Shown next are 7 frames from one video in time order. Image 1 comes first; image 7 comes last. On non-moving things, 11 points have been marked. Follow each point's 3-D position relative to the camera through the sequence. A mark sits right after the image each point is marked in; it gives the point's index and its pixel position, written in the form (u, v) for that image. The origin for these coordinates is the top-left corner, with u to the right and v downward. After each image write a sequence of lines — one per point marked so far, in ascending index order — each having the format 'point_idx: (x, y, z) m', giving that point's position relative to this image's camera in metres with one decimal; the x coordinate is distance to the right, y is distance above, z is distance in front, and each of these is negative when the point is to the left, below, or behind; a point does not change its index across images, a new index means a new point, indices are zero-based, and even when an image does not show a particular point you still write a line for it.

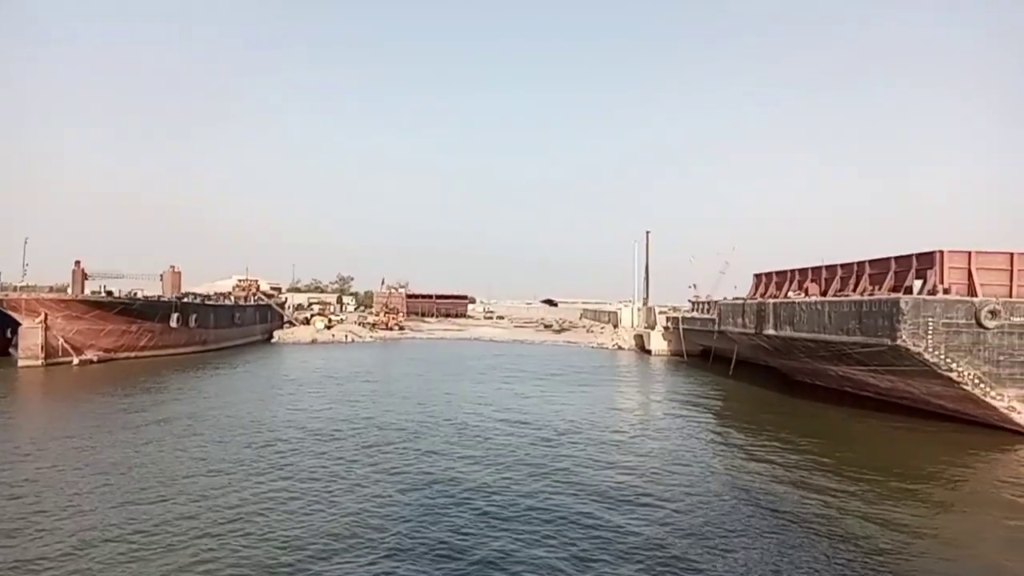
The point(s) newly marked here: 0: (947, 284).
0: (+10.6, +0.1, +18.8) m
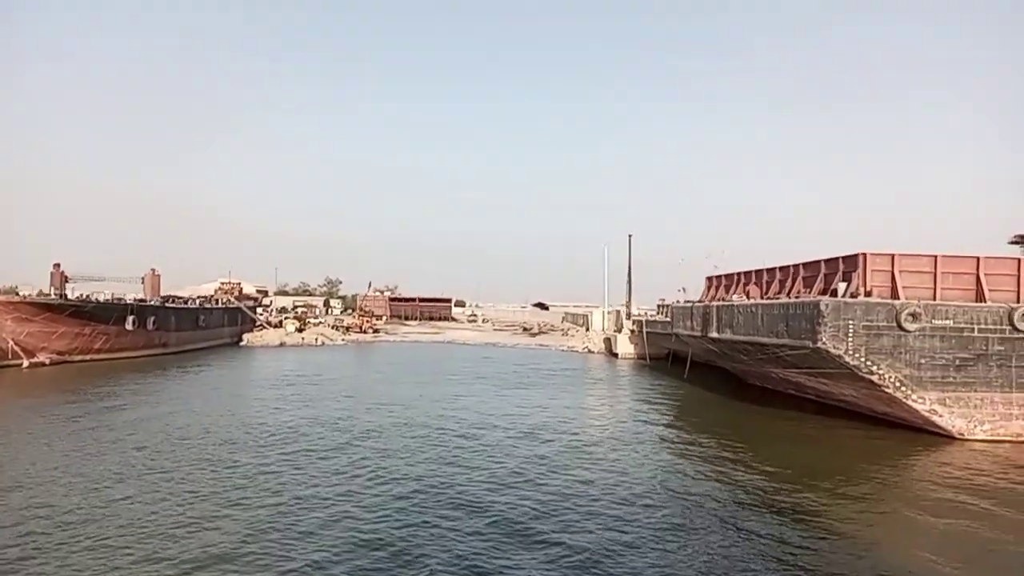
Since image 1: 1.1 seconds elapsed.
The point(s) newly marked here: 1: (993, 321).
0: (+8.7, 0.0, +18.7) m
1: (+11.4, -0.8, +18.1) m
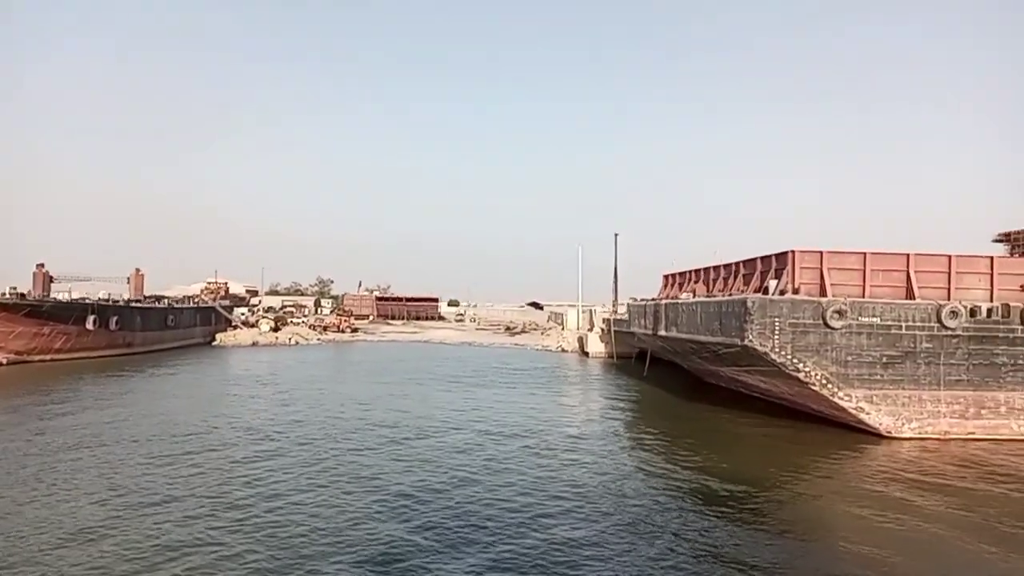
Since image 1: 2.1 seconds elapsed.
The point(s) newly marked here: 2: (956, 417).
0: (+7.0, +0.1, +18.6) m
1: (+9.6, -0.7, +18.0) m
2: (+10.5, -3.1, +18.2) m
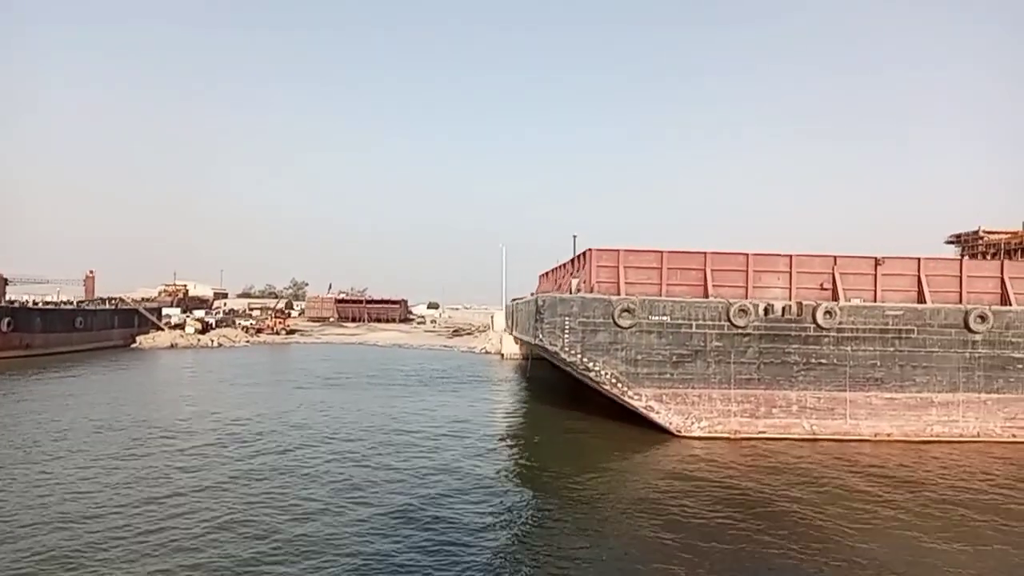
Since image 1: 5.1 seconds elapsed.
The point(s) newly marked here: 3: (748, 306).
0: (+2.0, +0.1, +18.5) m
1: (+4.7, -0.7, +17.9) m
2: (+5.5, -3.0, +18.1) m
3: (+5.5, -0.4, +17.9) m
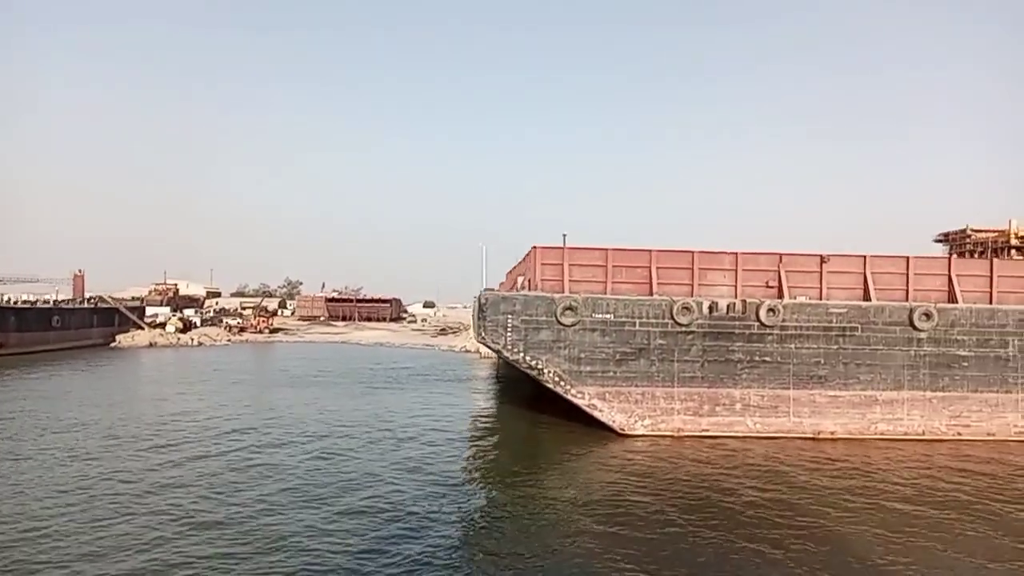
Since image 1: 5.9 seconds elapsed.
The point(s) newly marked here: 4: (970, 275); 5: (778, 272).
0: (+0.7, +0.2, +18.4) m
1: (+3.3, -0.6, +17.9) m
2: (+4.2, -3.0, +18.1) m
3: (+4.2, -0.4, +17.8) m
4: (+11.2, +0.3, +18.7) m
5: (+6.5, +0.4, +18.6) m
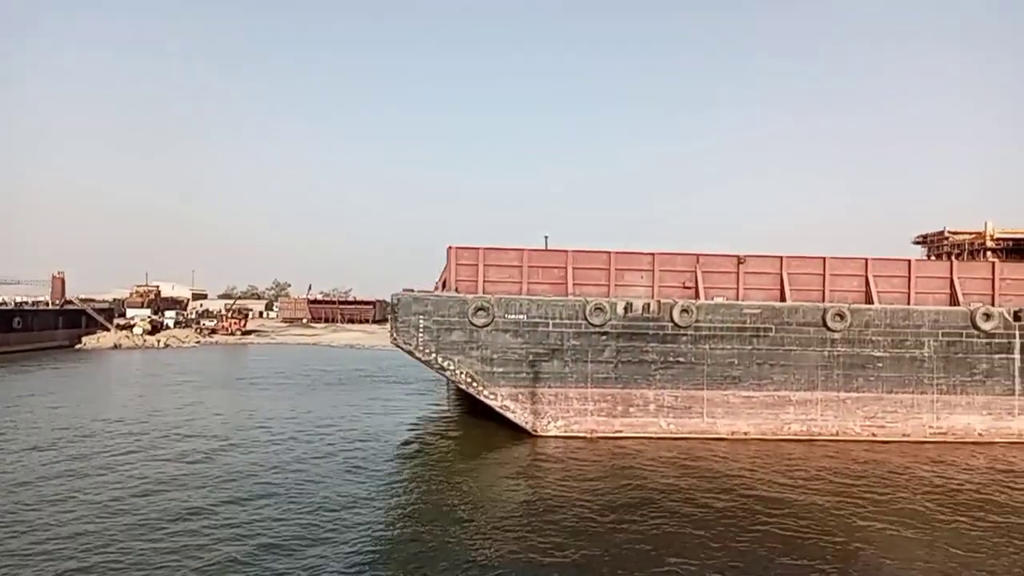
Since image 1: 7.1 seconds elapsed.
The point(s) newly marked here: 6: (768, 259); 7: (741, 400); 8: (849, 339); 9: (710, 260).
0: (-1.3, +0.2, +18.4) m
1: (+1.3, -0.6, +17.8) m
2: (+2.2, -3.0, +18.0) m
3: (+2.1, -0.4, +17.8) m
4: (+9.2, +0.3, +18.7) m
5: (+4.4, +0.4, +18.6) m
6: (+6.3, +0.7, +18.6) m
7: (+5.4, -2.6, +18.0) m
8: (+7.9, -1.2, +18.0) m
9: (+4.8, +0.7, +18.7) m
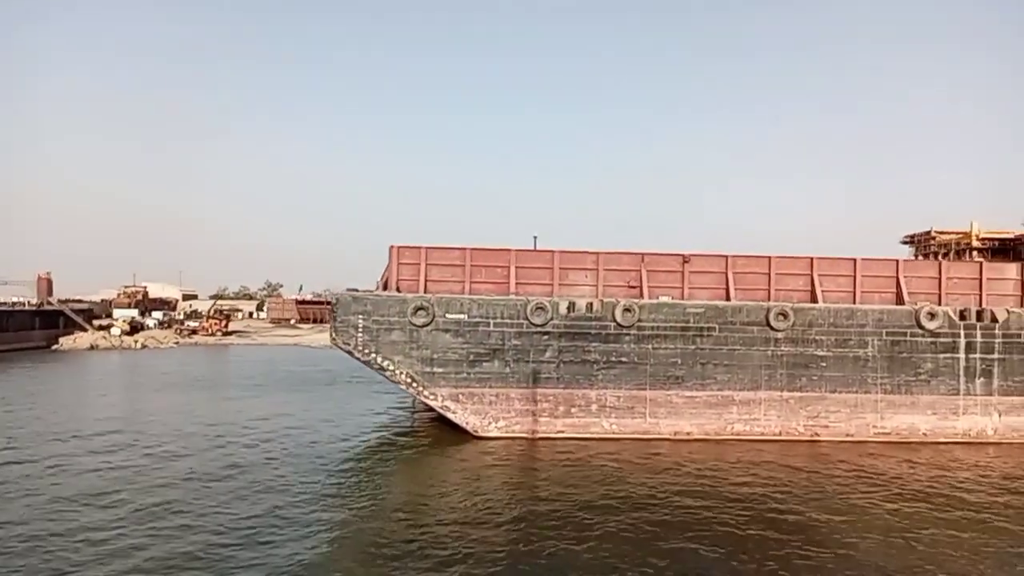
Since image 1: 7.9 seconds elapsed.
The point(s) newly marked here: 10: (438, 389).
0: (-2.7, +0.2, +18.3) m
1: (-0.1, -0.6, +17.7) m
2: (+0.8, -3.0, +17.9) m
3: (+0.8, -0.4, +17.7) m
4: (+7.8, +0.3, +18.5) m
5: (+3.1, +0.4, +18.4) m
6: (+4.9, +0.7, +18.5) m
7: (+4.1, -2.6, +17.9) m
8: (+6.6, -1.2, +17.8) m
9: (+3.5, +0.7, +18.5) m
10: (-1.6, -2.3, +17.7) m
